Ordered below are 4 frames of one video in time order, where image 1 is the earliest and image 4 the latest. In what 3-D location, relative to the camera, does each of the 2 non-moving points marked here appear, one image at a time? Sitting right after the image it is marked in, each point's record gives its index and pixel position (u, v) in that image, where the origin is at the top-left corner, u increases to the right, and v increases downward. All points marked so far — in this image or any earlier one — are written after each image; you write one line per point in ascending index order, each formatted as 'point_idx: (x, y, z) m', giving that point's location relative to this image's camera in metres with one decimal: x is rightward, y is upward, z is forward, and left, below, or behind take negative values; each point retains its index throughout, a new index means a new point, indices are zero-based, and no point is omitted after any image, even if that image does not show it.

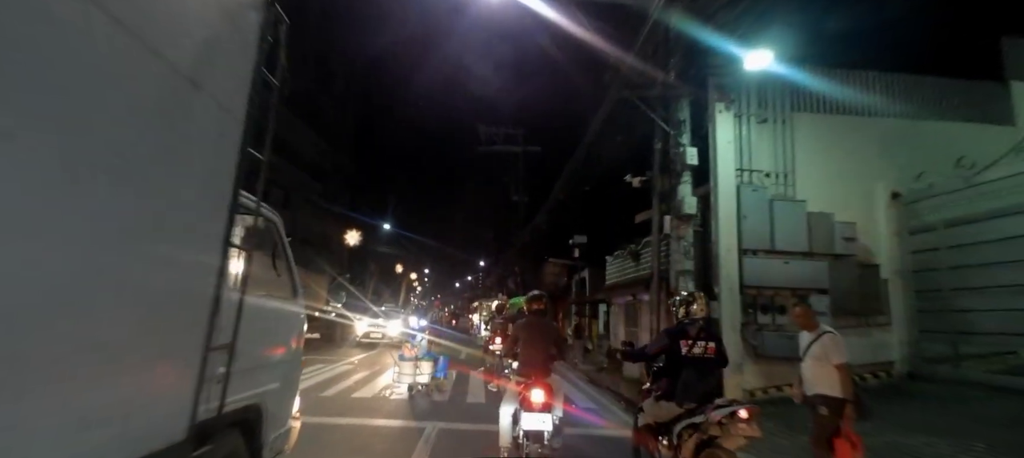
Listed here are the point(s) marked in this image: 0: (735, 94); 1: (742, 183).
0: (+5.5, +3.3, +10.8) m
1: (+5.5, +1.1, +10.5) m
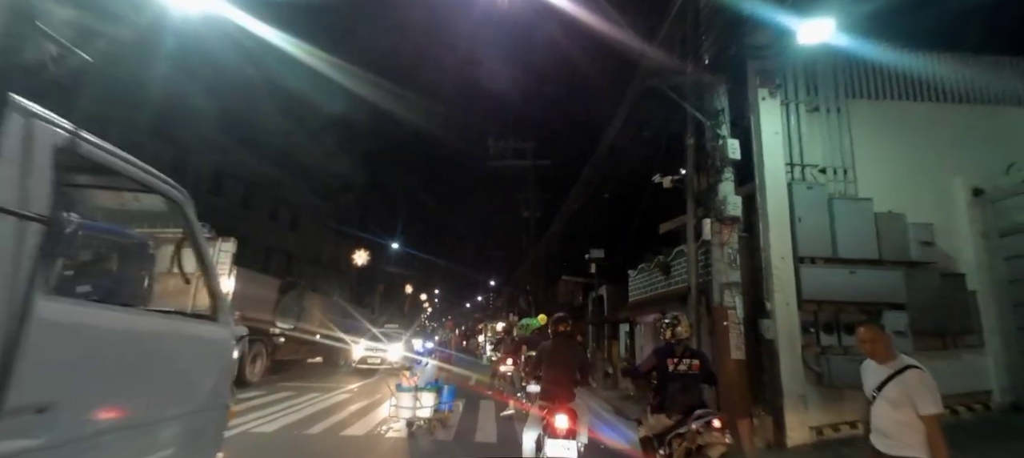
0: (+5.7, +3.2, +9.4) m
1: (+5.7, +1.0, +9.0) m
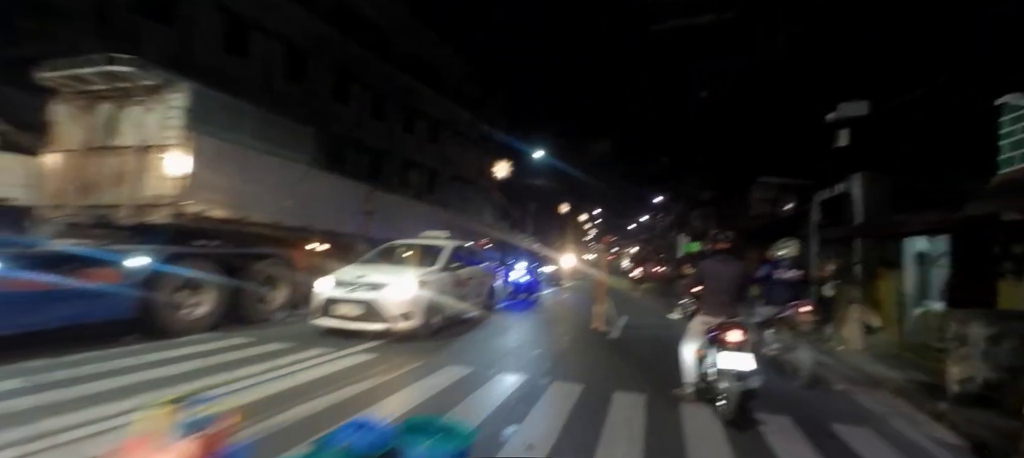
0: (+6.1, +5.3, -0.4) m
1: (+6.2, +3.1, -0.4) m
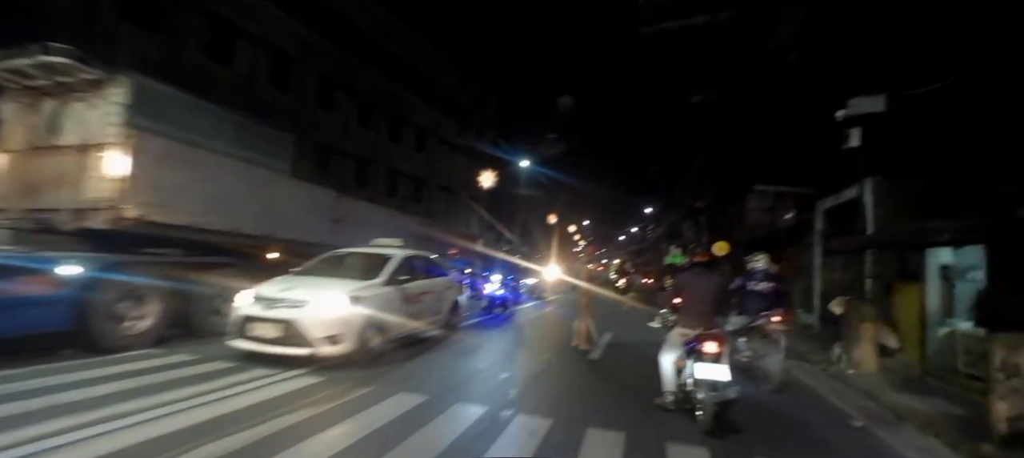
0: (+5.7, +5.4, -1.0) m
1: (+5.8, +3.2, -1.1) m
